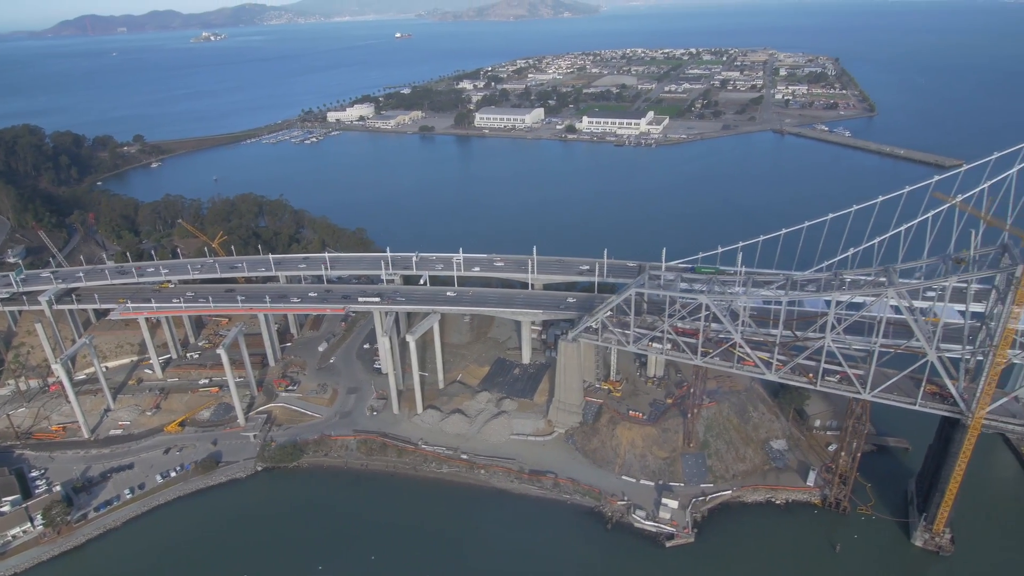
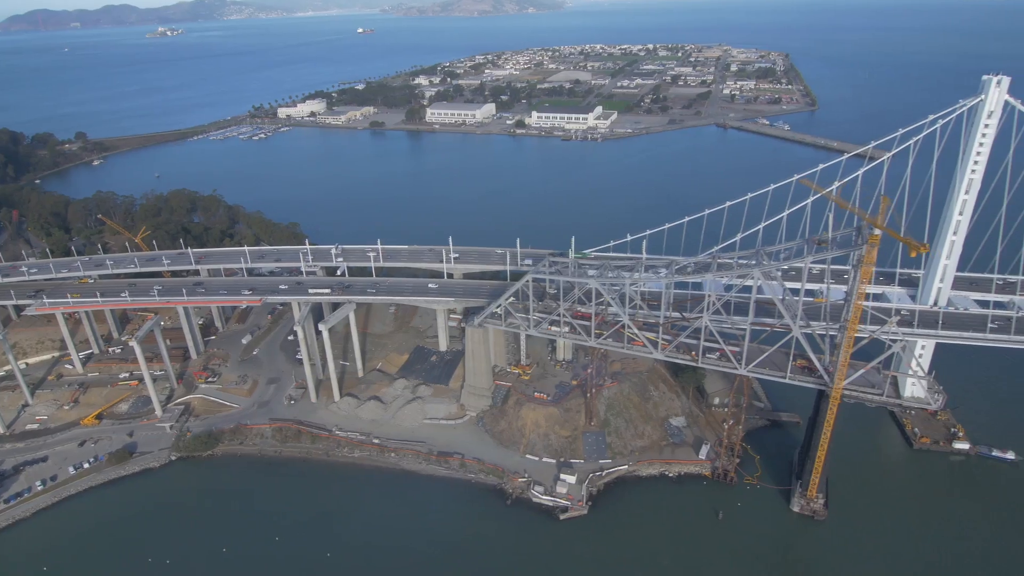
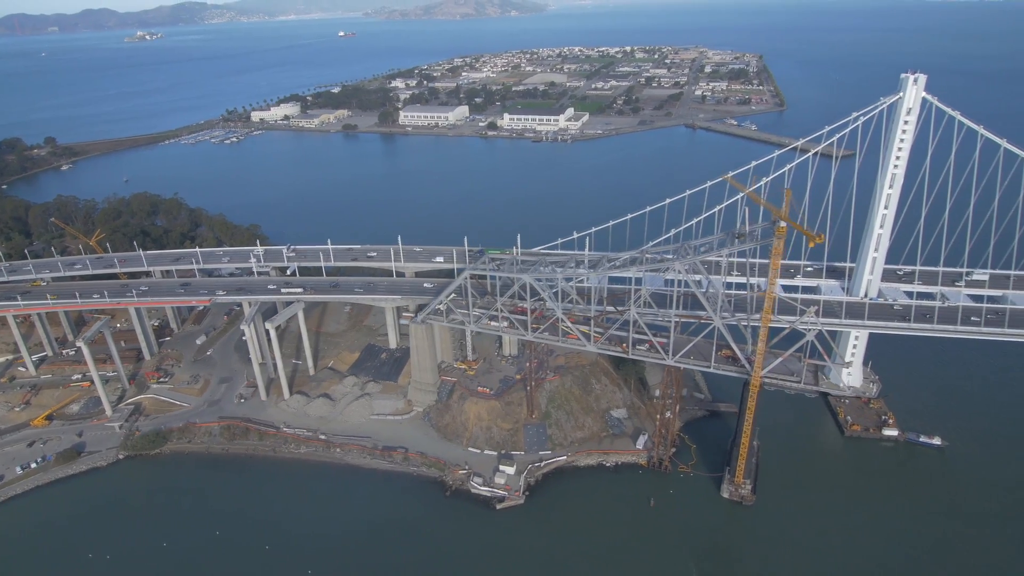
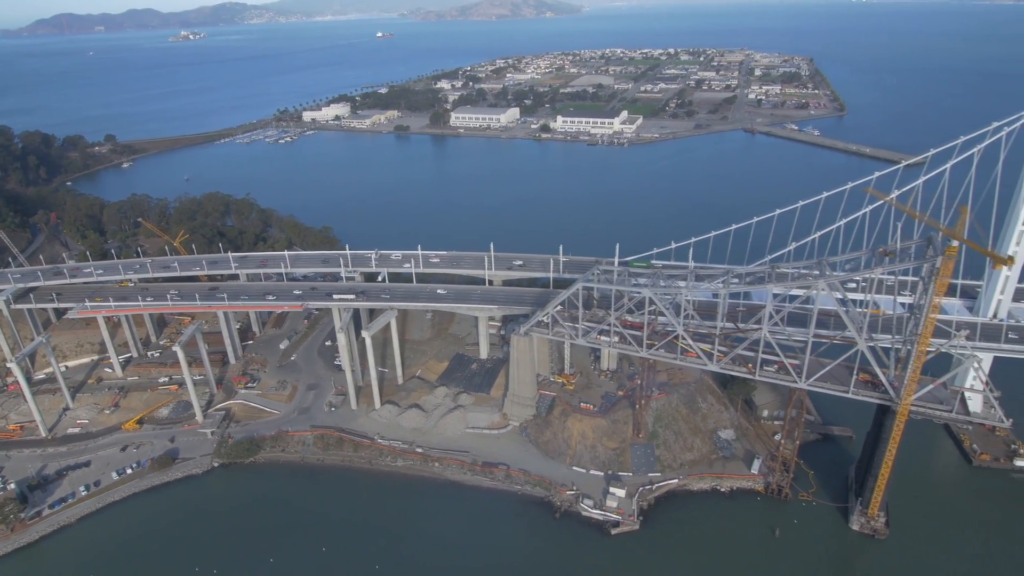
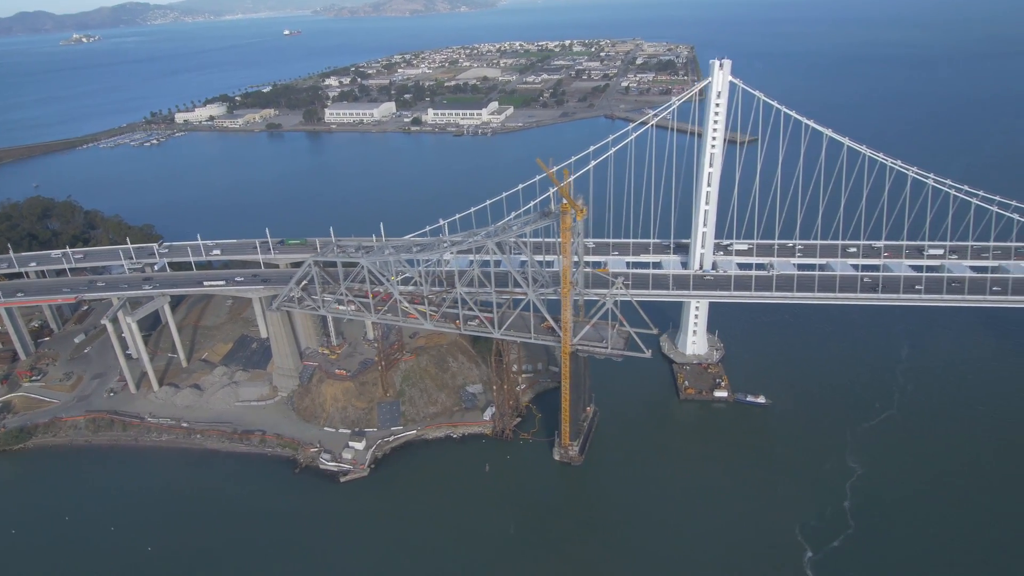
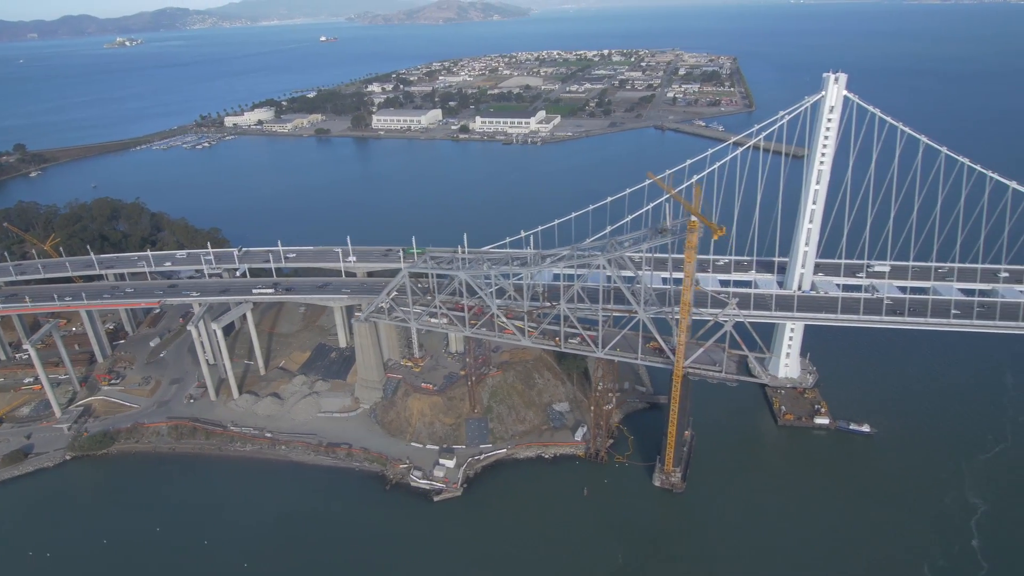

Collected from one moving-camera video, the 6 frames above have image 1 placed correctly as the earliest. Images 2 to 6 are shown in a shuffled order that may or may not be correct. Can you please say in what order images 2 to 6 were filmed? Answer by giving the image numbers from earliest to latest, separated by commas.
4, 2, 3, 6, 5
